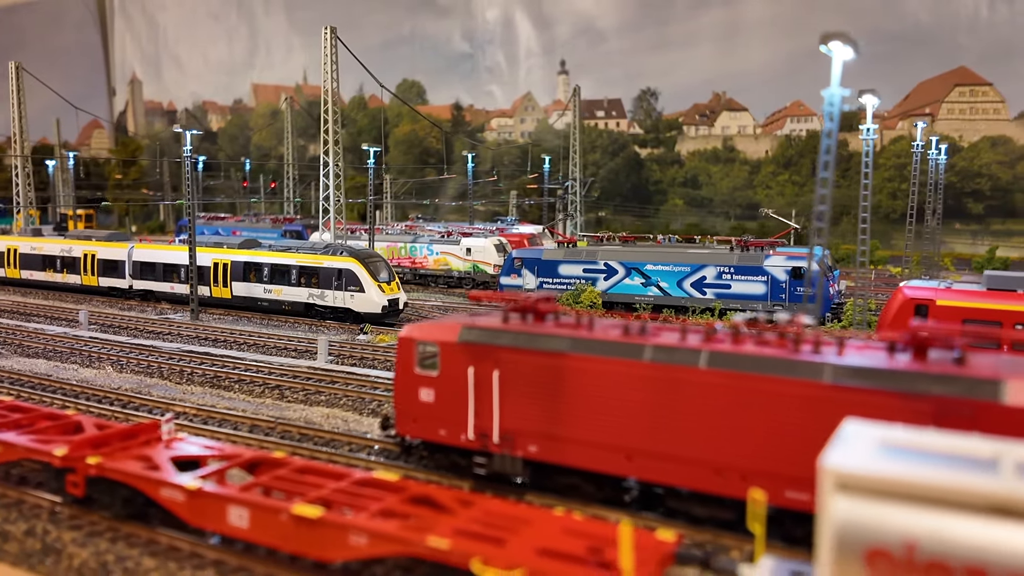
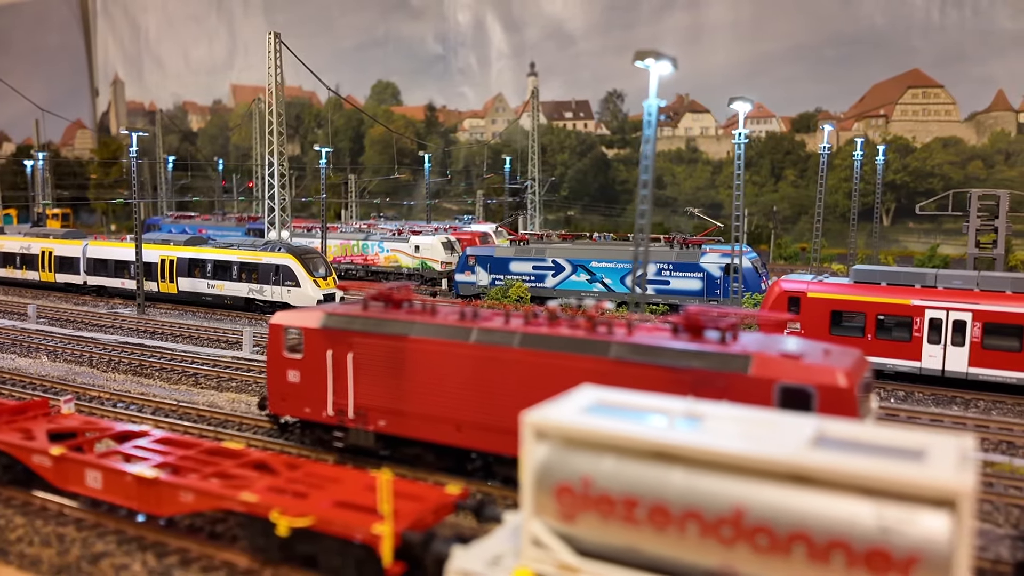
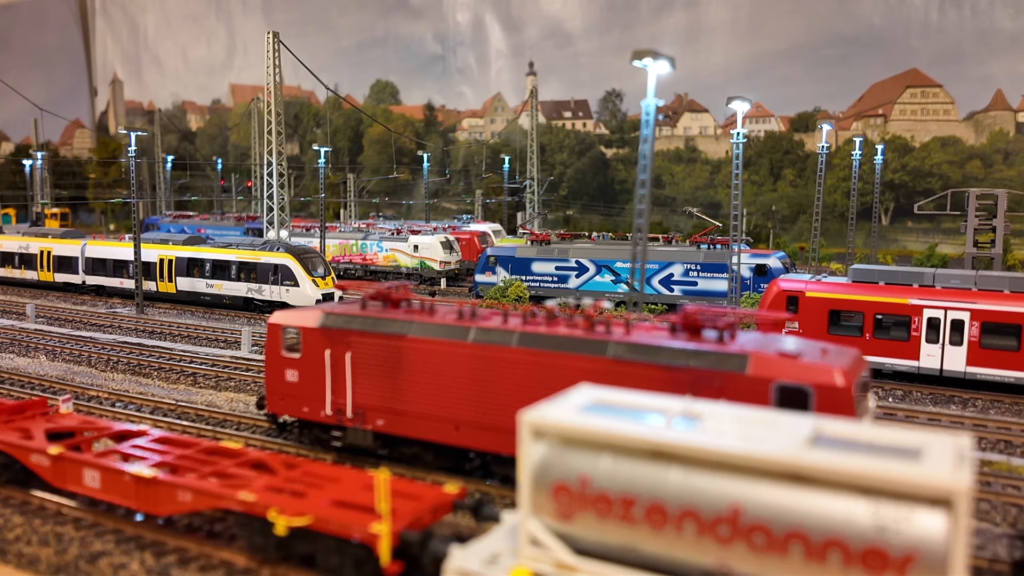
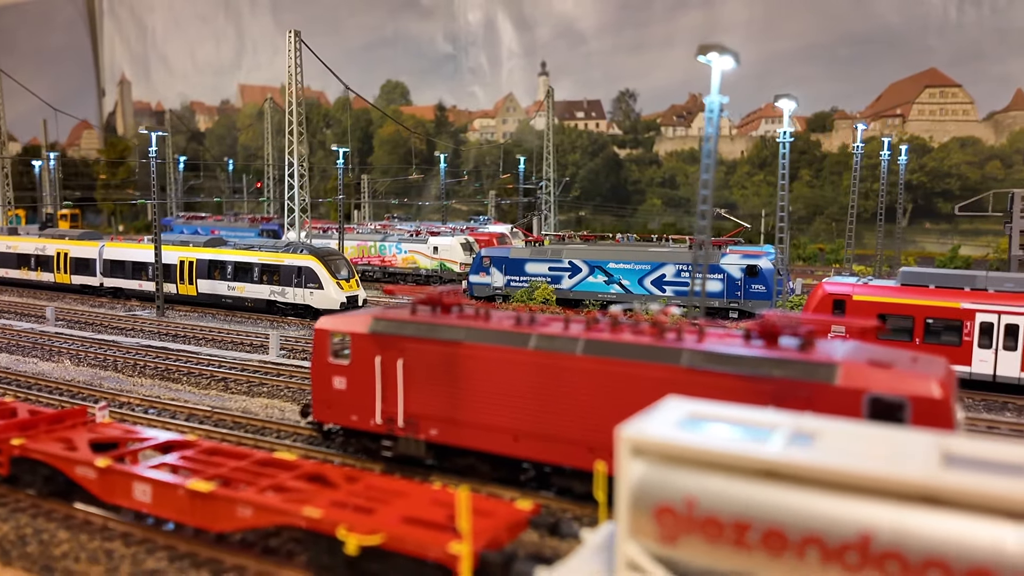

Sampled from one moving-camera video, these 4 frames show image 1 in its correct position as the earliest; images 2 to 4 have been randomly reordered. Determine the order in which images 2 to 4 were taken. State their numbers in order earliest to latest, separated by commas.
4, 2, 3
